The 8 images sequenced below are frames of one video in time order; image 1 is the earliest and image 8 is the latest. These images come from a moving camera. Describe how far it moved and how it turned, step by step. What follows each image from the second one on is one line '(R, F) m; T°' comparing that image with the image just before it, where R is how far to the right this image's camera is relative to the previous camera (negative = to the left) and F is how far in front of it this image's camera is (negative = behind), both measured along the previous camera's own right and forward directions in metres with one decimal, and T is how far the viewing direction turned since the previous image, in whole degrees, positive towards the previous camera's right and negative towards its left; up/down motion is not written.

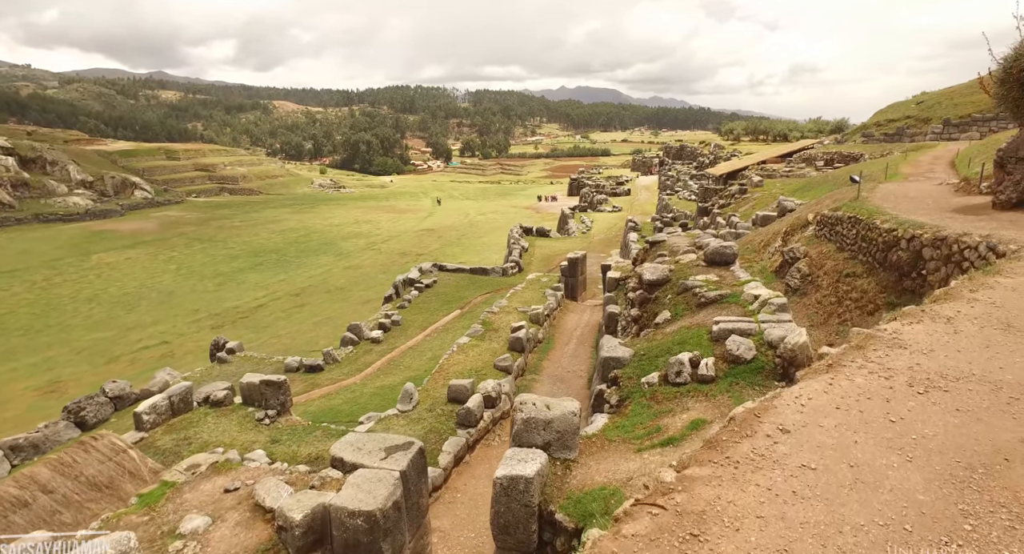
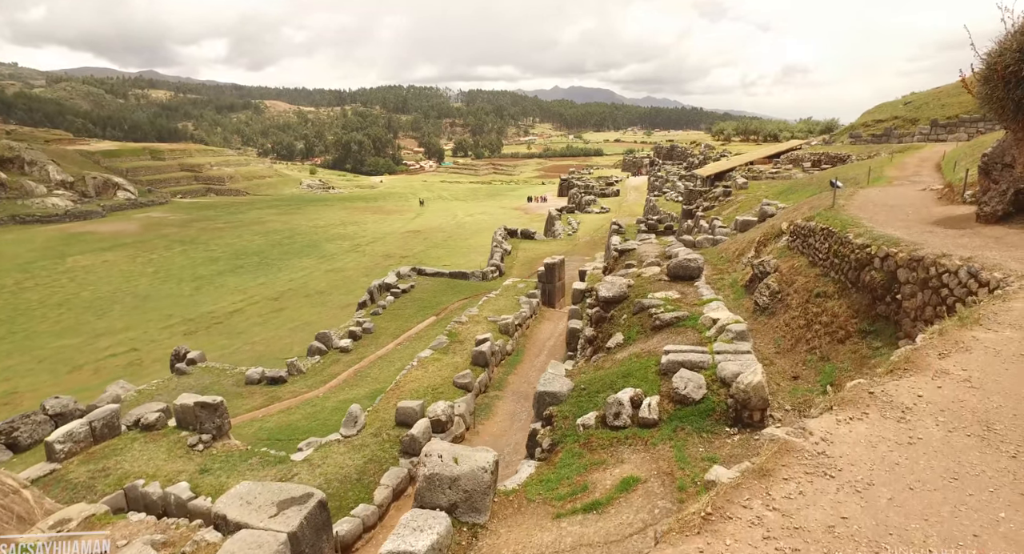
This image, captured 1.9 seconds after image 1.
(+1.0, +1.1) m; +1°
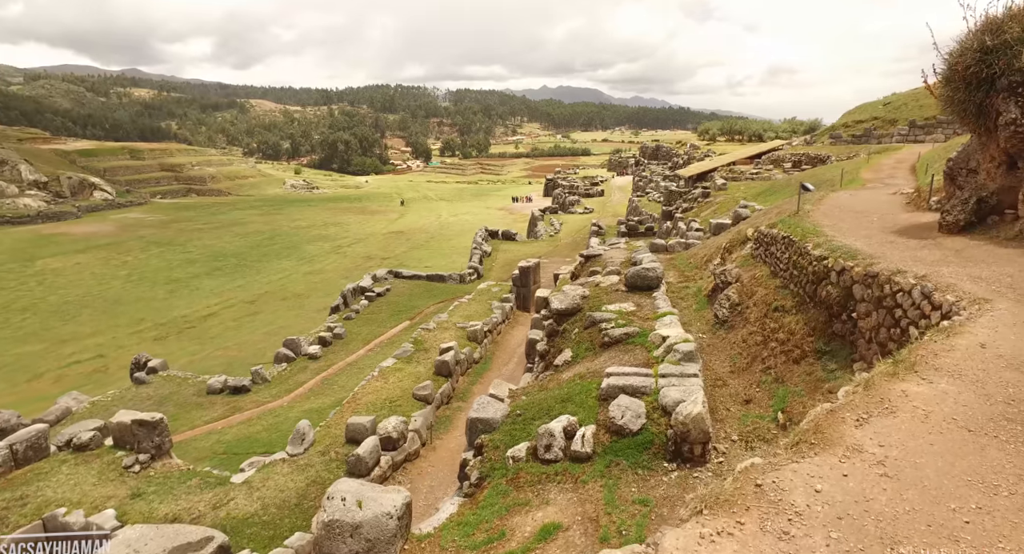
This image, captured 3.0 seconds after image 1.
(+0.8, +0.7) m; +1°
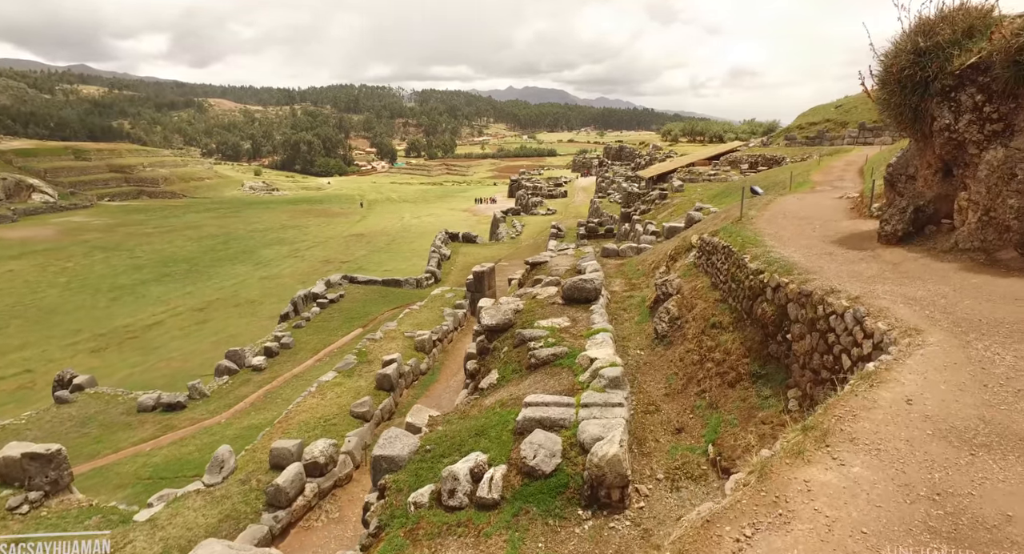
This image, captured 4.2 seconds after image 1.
(+0.7, +0.8) m; +3°
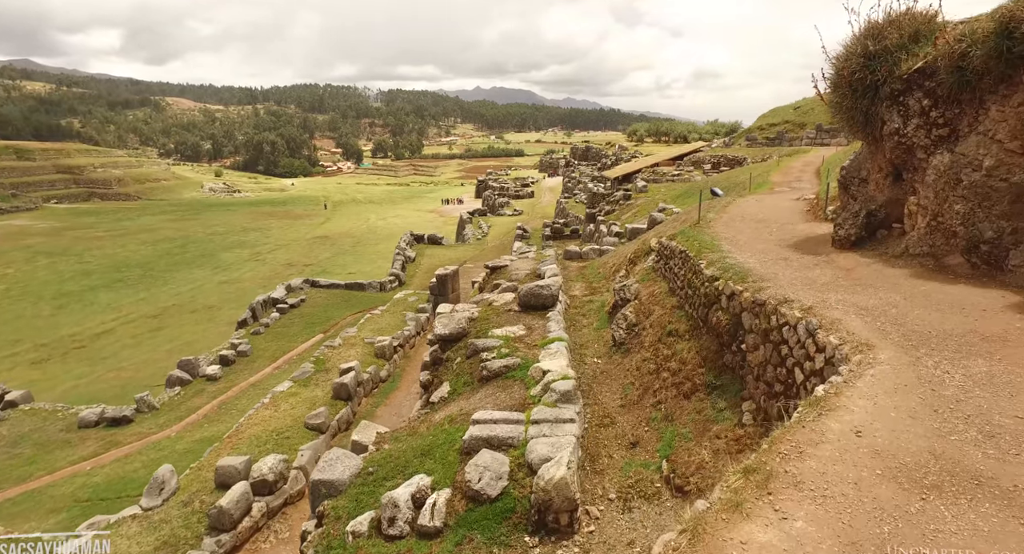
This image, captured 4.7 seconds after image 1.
(+0.3, +0.3) m; +3°
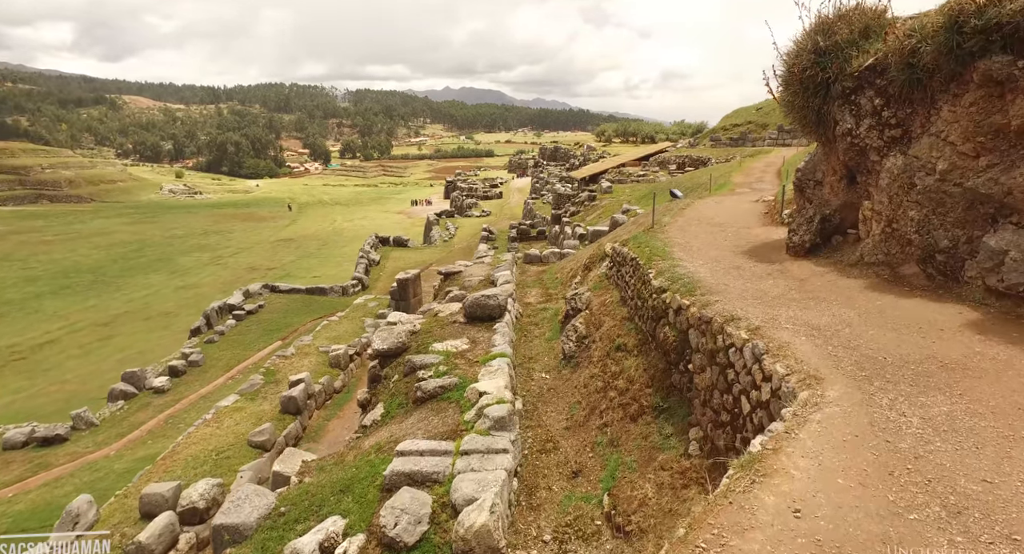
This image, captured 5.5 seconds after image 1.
(+0.5, +0.6) m; +3°
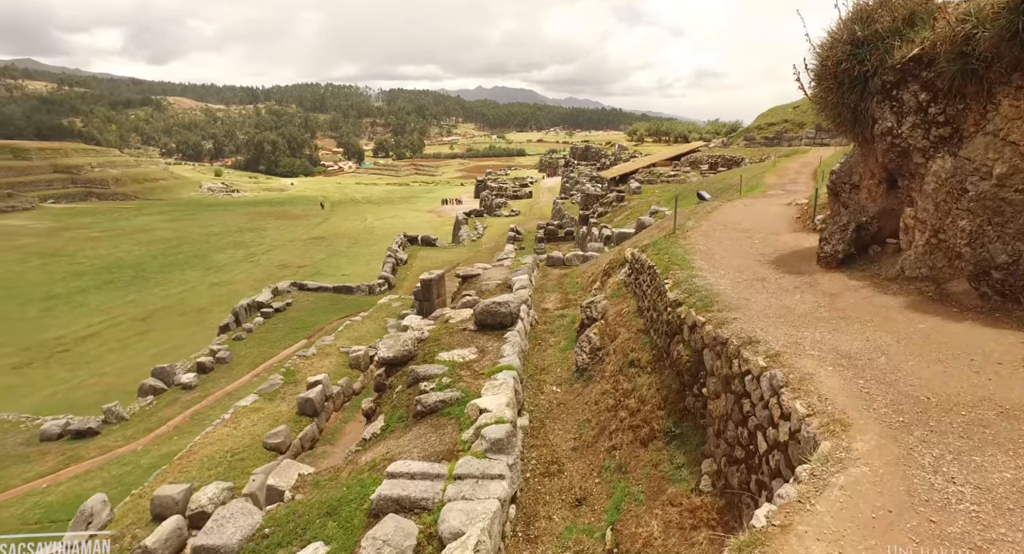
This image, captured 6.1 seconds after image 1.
(+0.3, +0.4) m; -3°
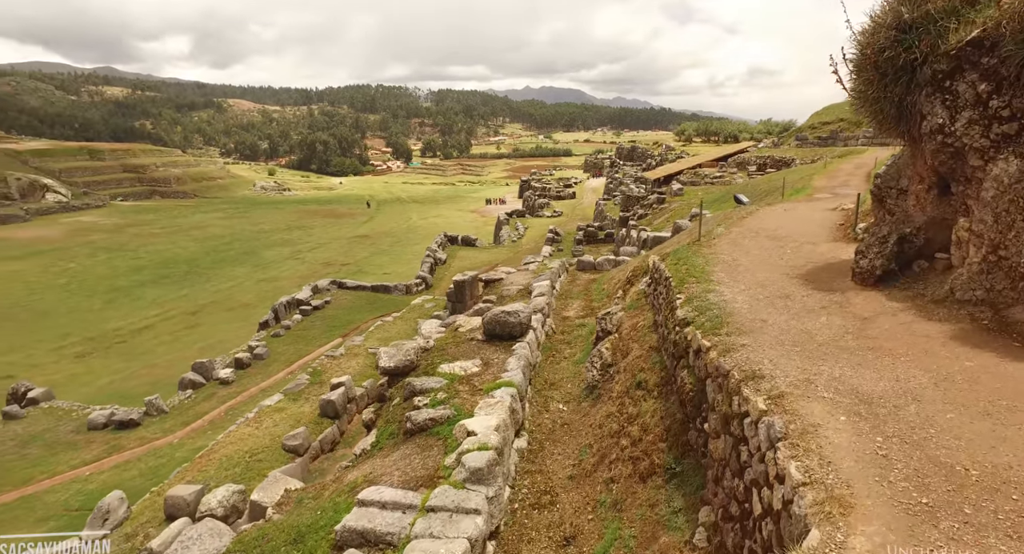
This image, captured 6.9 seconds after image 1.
(+0.5, +0.5) m; -4°
